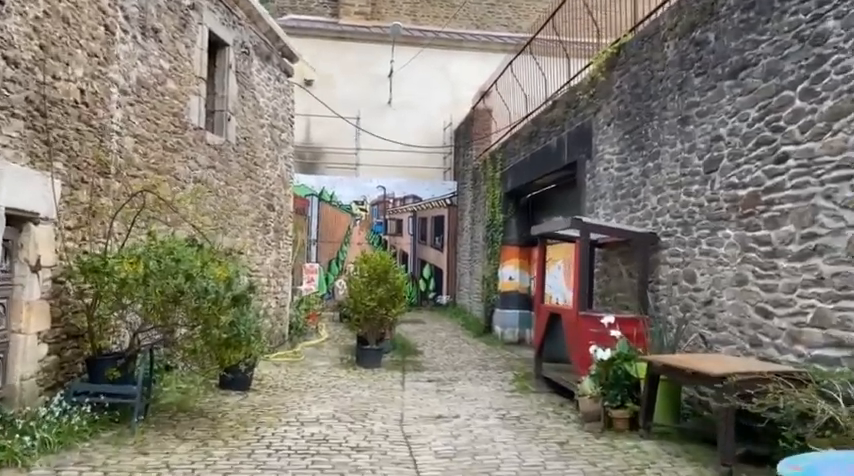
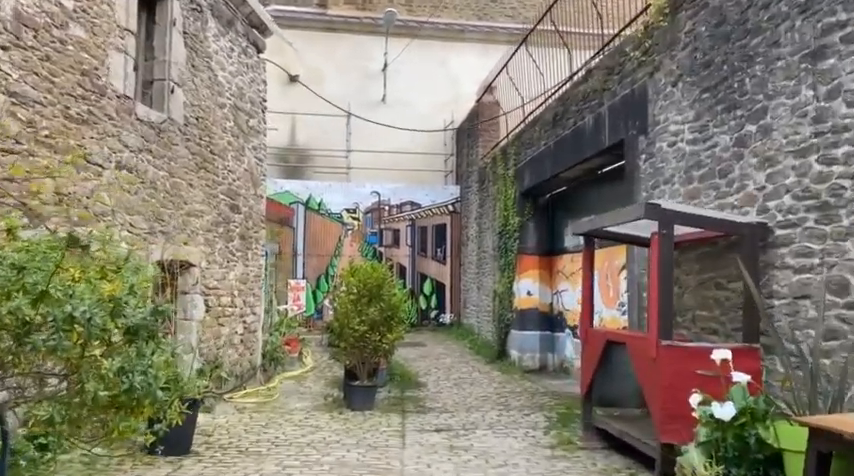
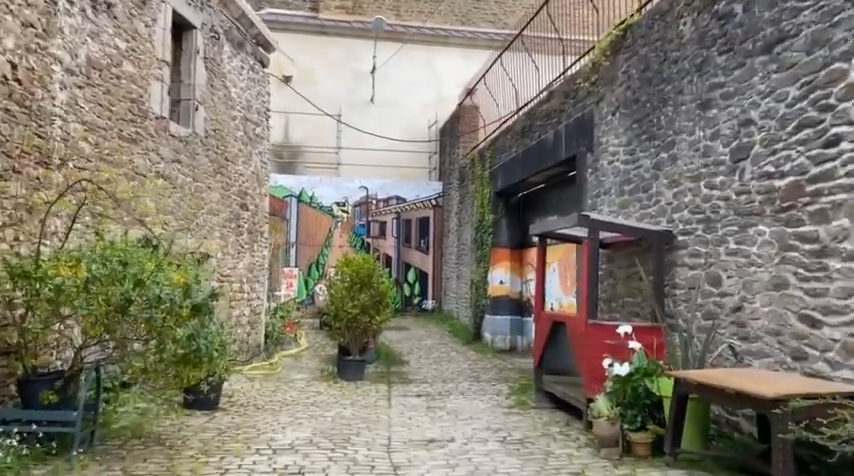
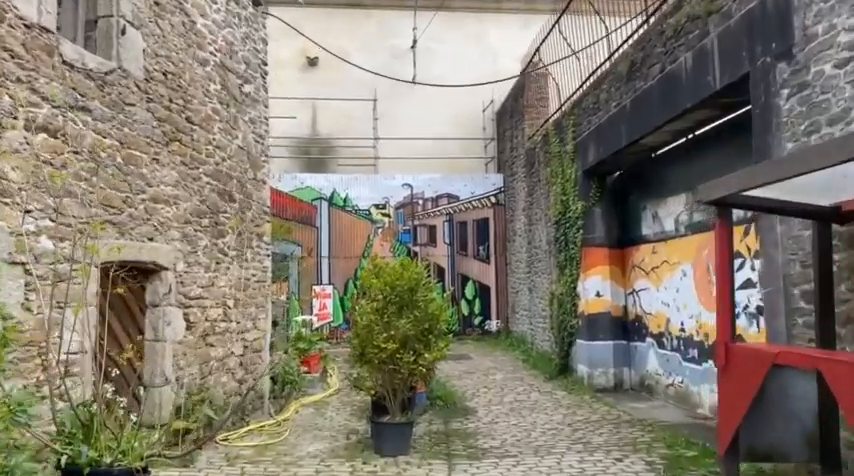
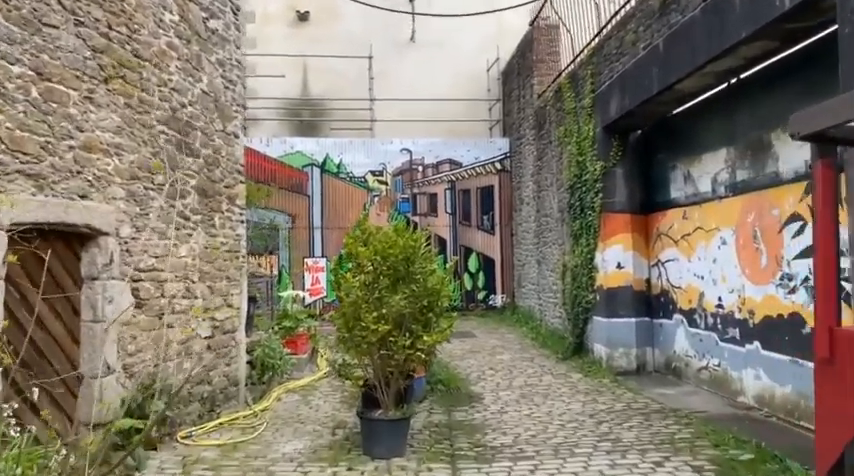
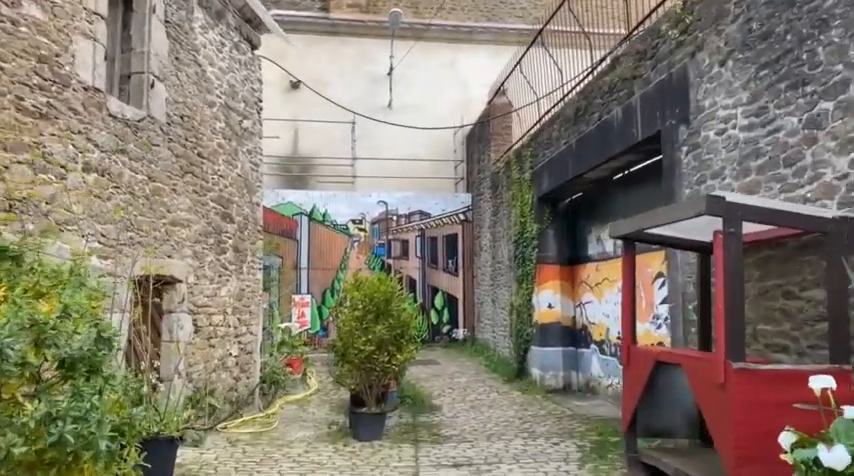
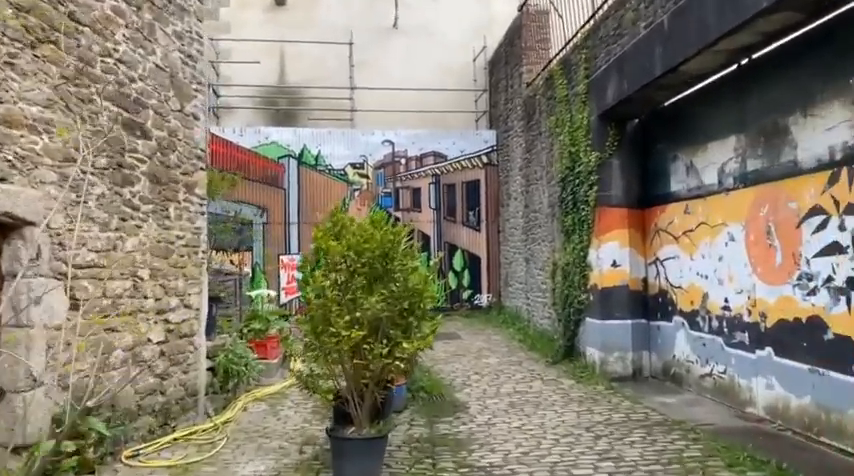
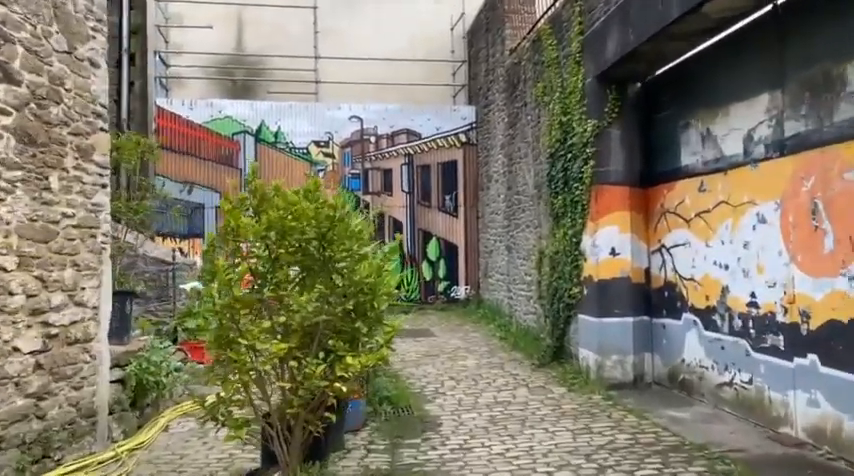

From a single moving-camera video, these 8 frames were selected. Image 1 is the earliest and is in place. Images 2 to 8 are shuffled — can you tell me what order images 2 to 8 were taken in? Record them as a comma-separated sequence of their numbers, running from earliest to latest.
3, 2, 6, 4, 5, 7, 8
